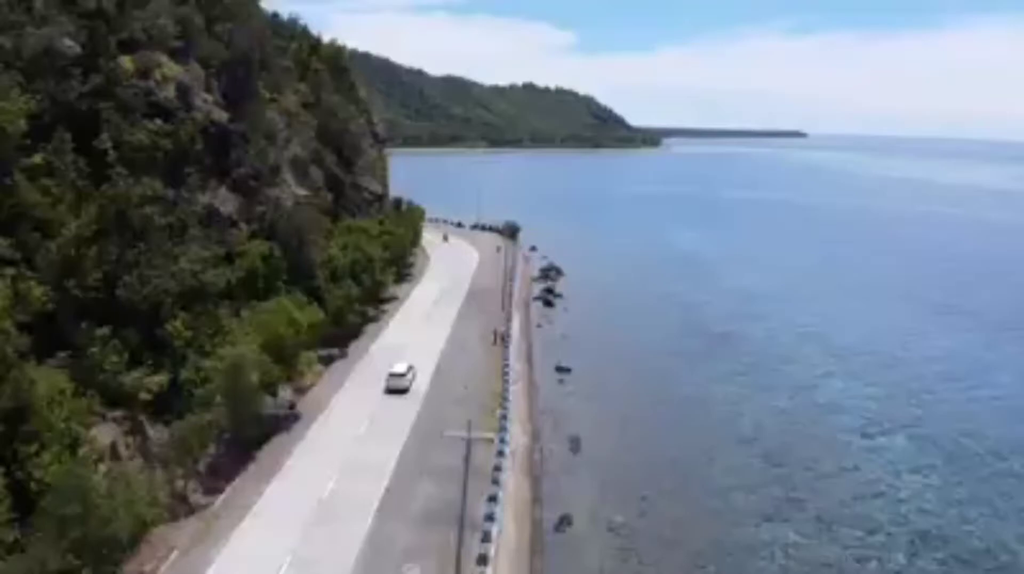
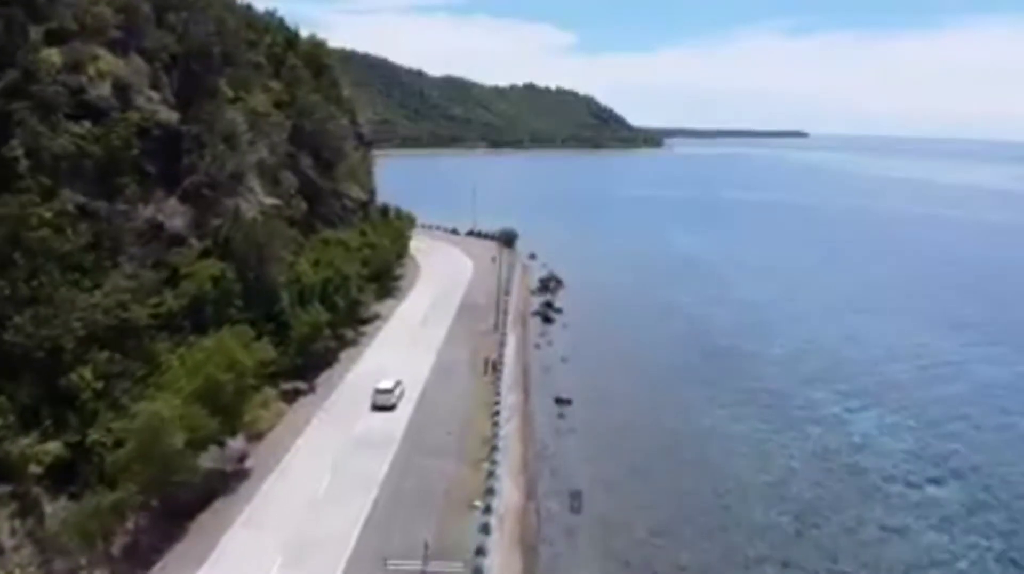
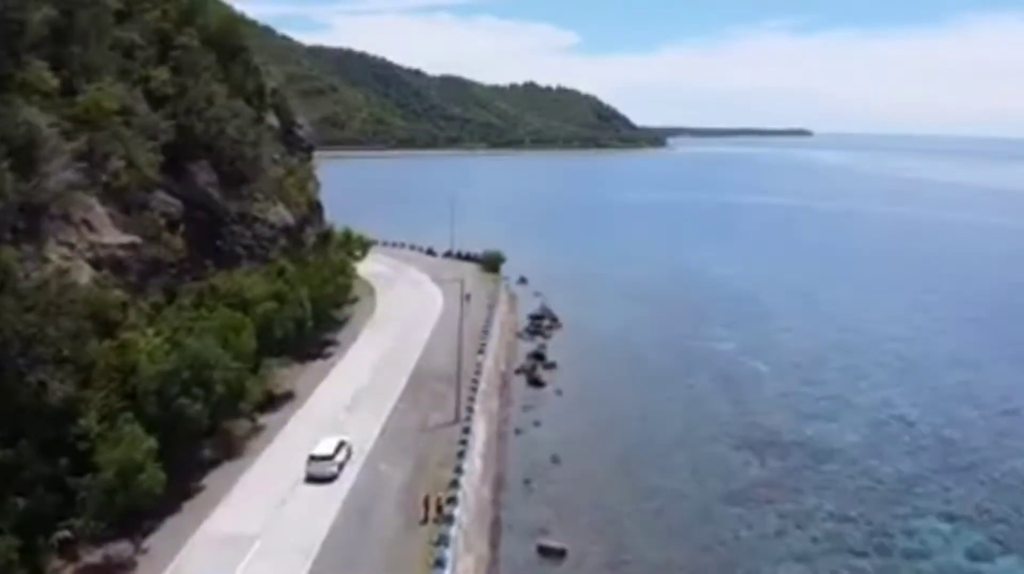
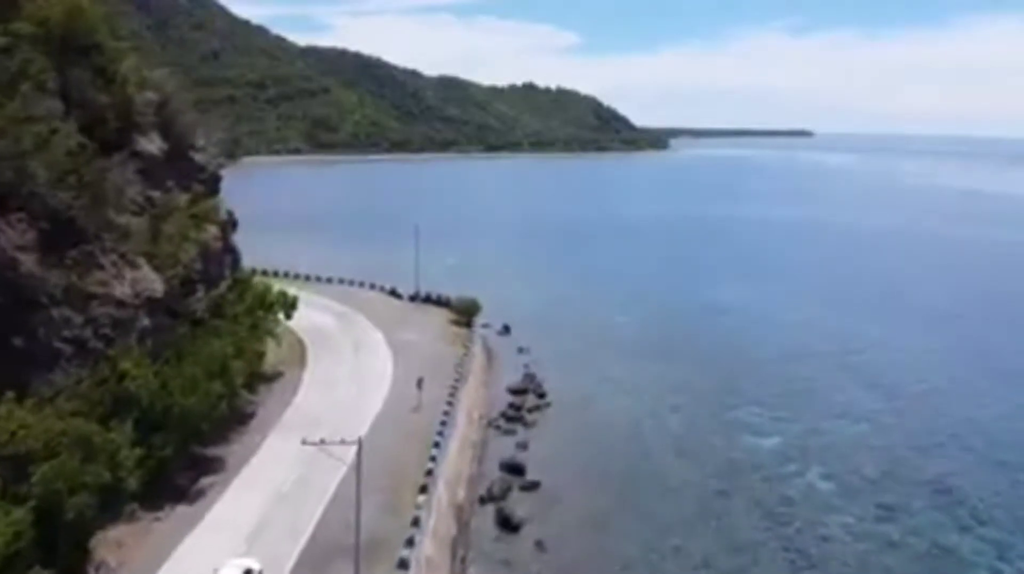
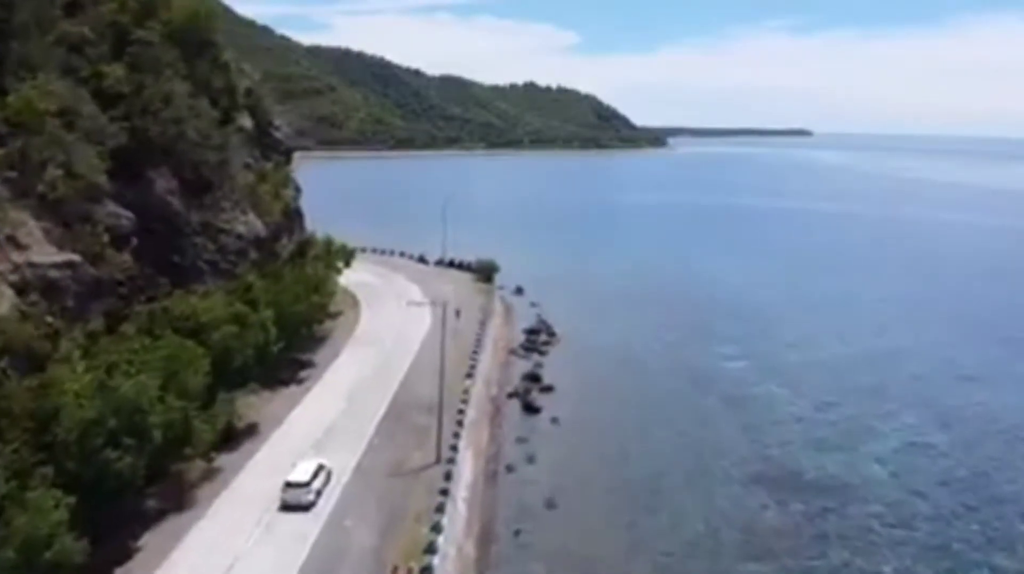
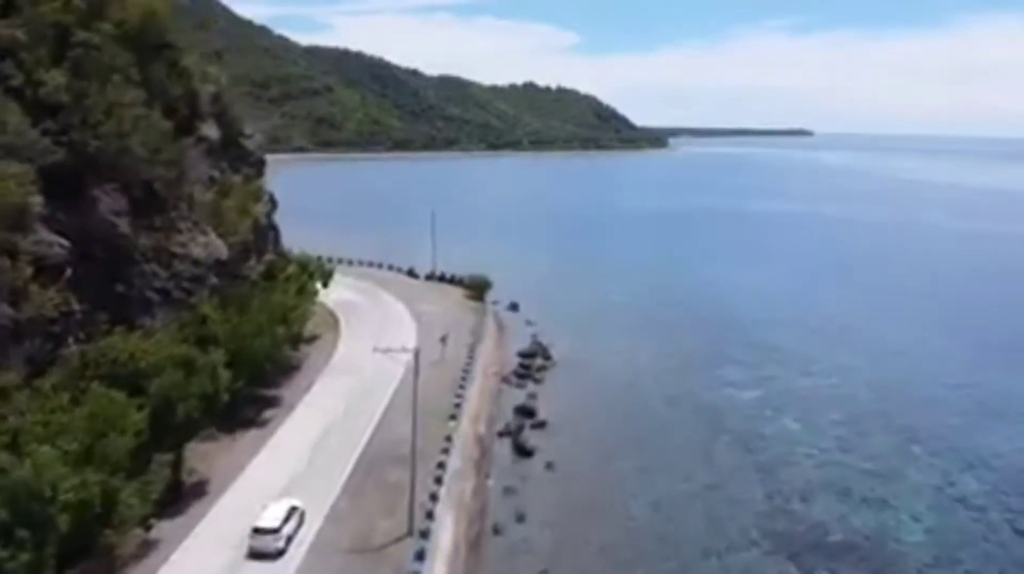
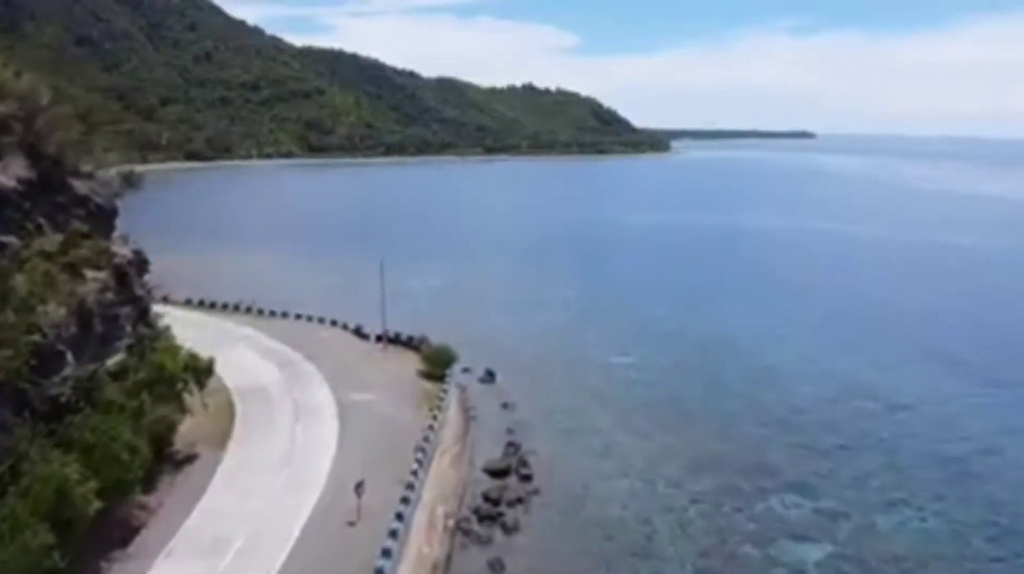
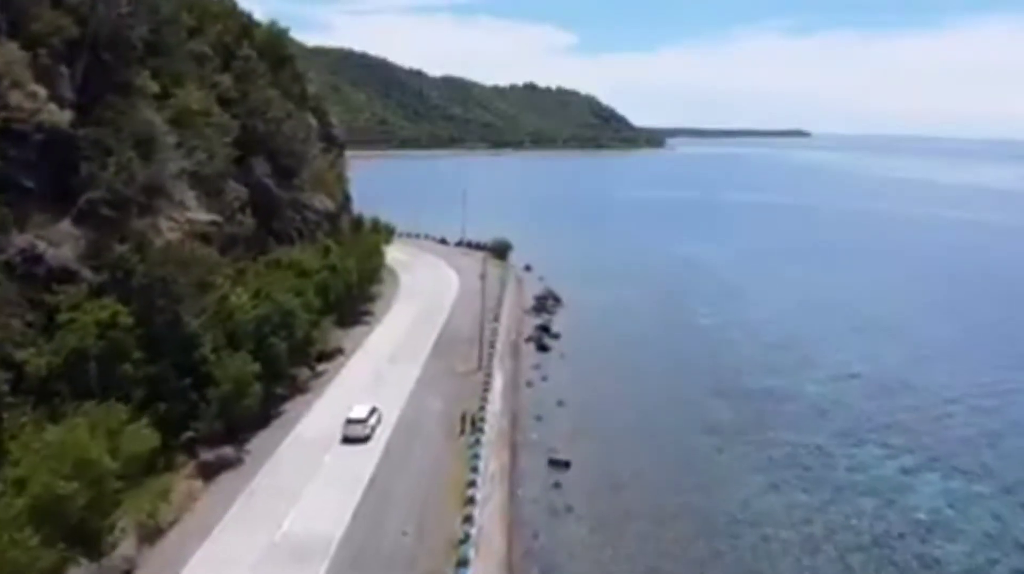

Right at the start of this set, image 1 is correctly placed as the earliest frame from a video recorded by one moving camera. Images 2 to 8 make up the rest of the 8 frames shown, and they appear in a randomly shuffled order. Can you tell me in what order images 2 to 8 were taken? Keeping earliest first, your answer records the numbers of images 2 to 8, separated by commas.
2, 8, 3, 5, 6, 4, 7
